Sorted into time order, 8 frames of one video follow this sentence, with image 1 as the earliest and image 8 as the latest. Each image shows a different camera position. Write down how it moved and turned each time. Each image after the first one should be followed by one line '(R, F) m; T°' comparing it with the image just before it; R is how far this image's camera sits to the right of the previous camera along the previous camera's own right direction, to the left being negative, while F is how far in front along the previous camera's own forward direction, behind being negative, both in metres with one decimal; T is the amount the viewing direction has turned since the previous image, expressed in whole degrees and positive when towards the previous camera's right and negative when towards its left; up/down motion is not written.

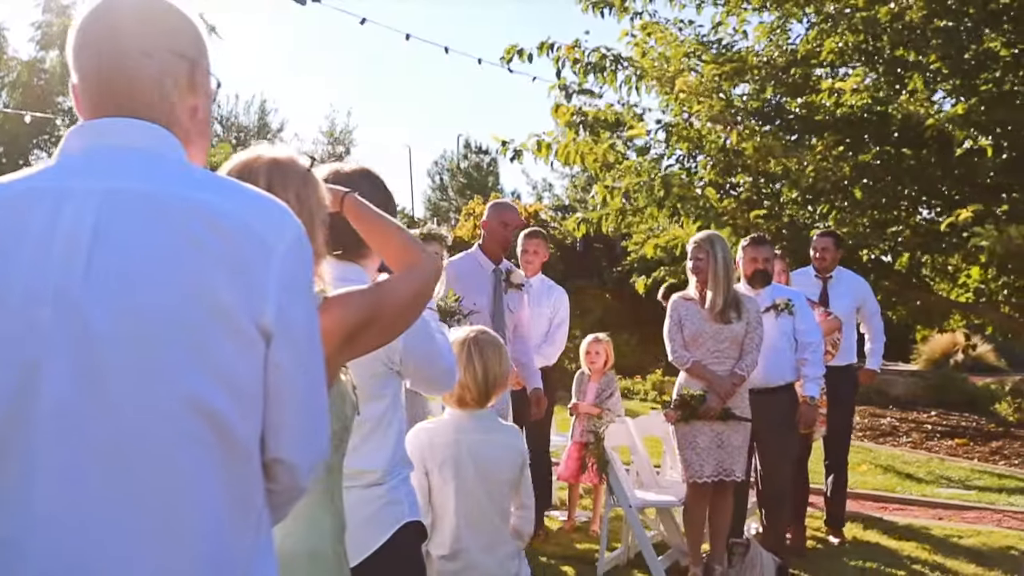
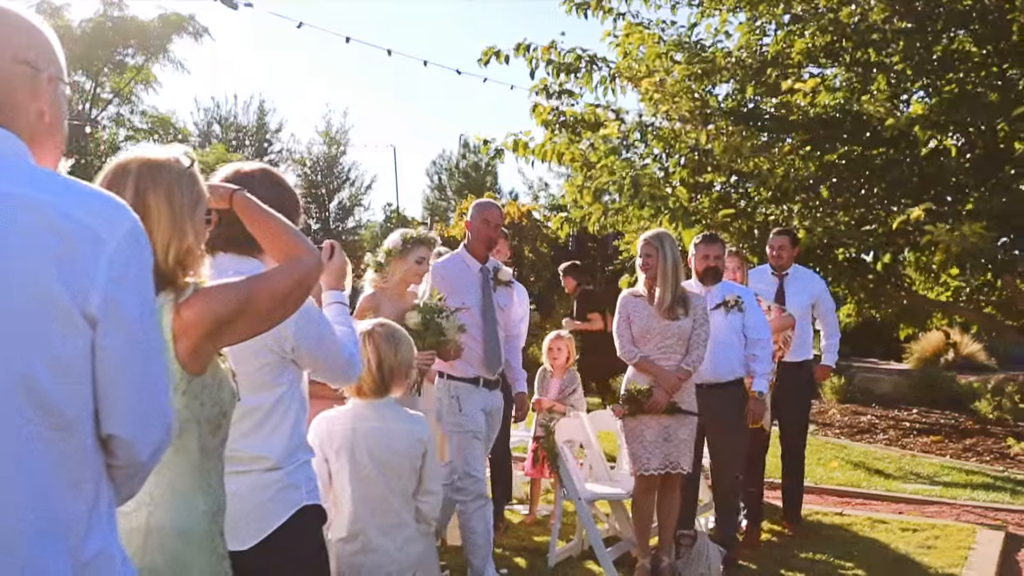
(+0.3, -0.1) m; 0°
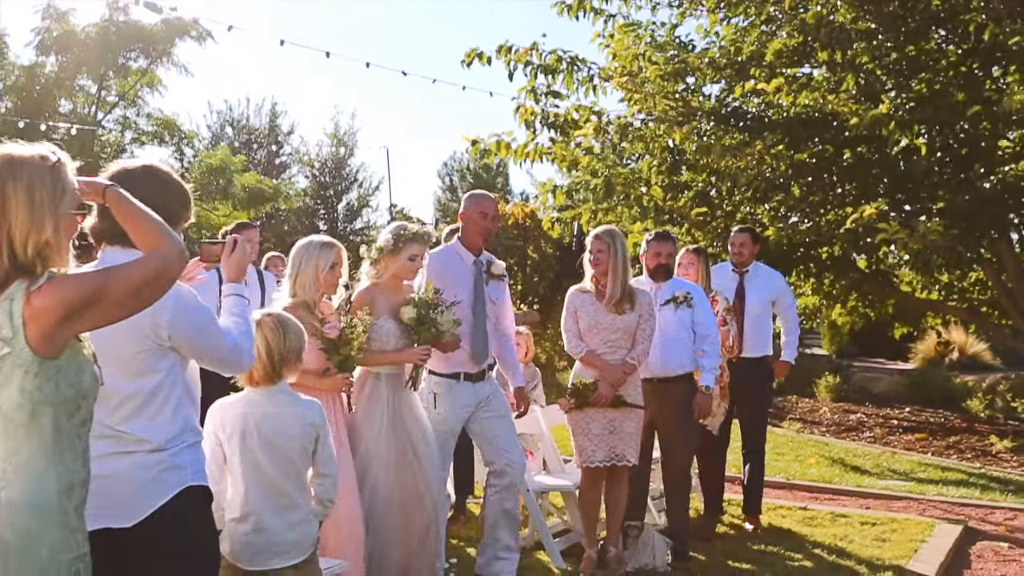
(+0.4, -0.1) m; -1°
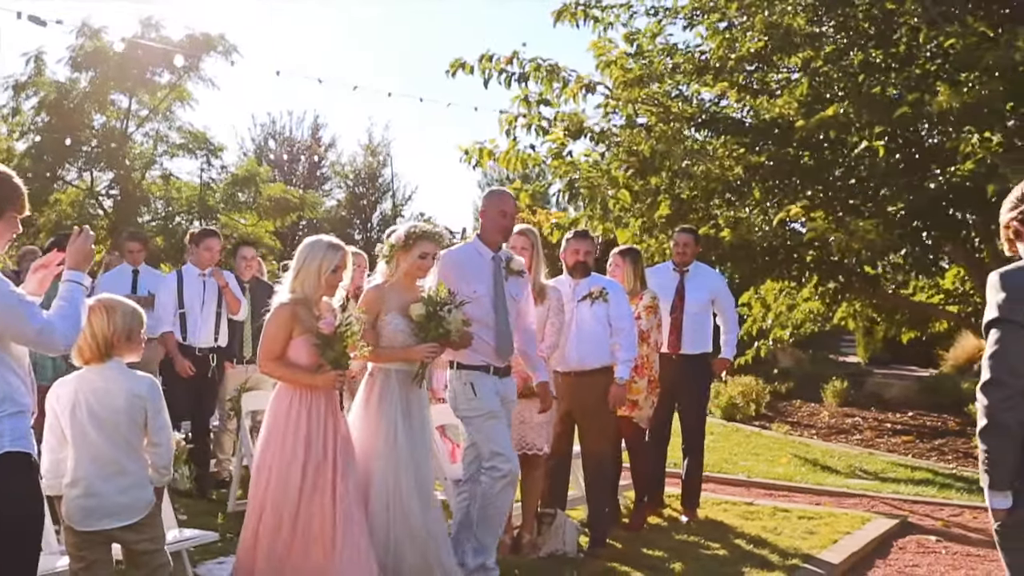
(+0.9, -0.3) m; -3°
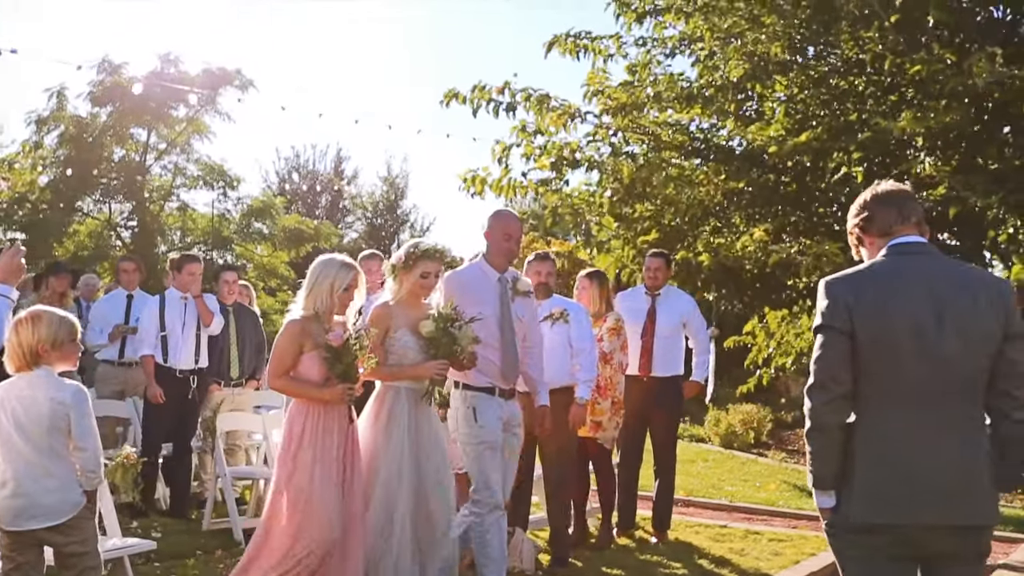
(+0.4, -0.1) m; -2°
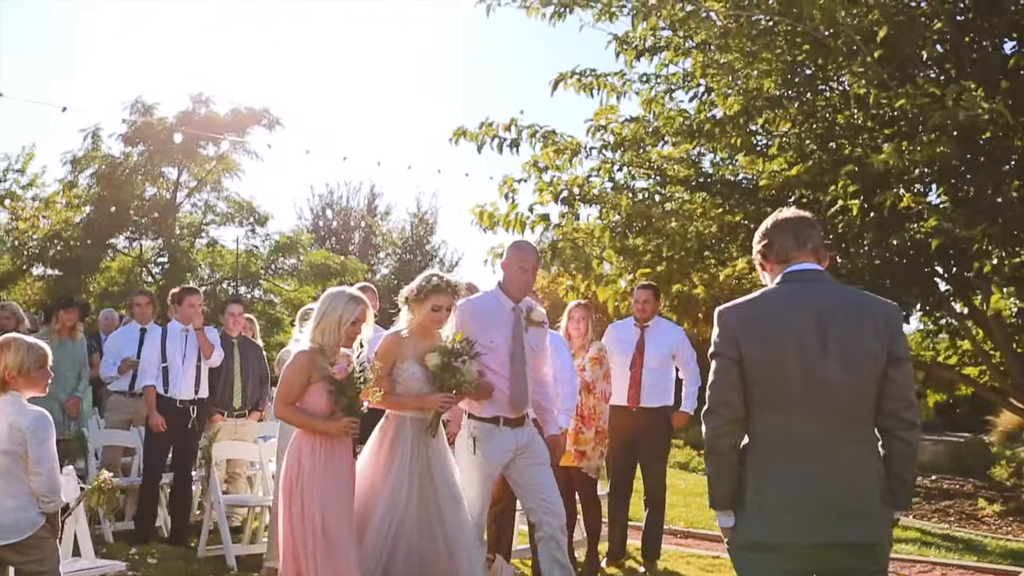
(+0.4, -0.1) m; -2°
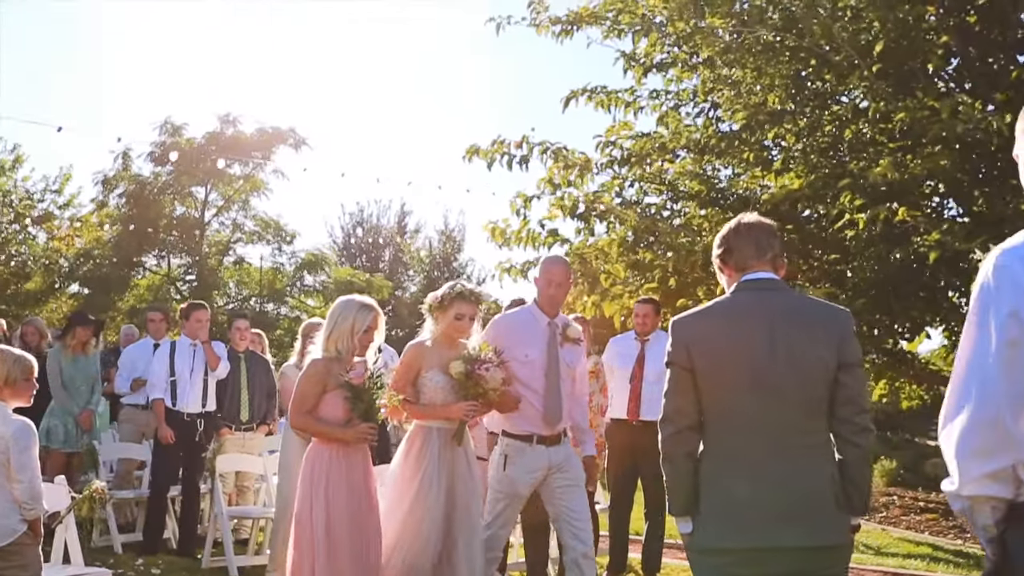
(+0.3, -0.1) m; -2°
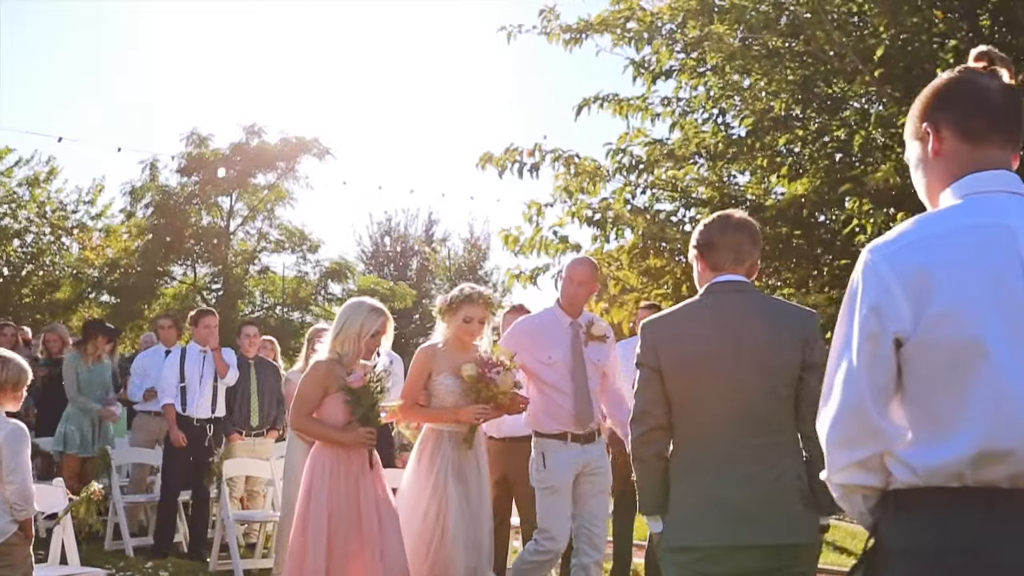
(+0.2, -0.1) m; -2°
